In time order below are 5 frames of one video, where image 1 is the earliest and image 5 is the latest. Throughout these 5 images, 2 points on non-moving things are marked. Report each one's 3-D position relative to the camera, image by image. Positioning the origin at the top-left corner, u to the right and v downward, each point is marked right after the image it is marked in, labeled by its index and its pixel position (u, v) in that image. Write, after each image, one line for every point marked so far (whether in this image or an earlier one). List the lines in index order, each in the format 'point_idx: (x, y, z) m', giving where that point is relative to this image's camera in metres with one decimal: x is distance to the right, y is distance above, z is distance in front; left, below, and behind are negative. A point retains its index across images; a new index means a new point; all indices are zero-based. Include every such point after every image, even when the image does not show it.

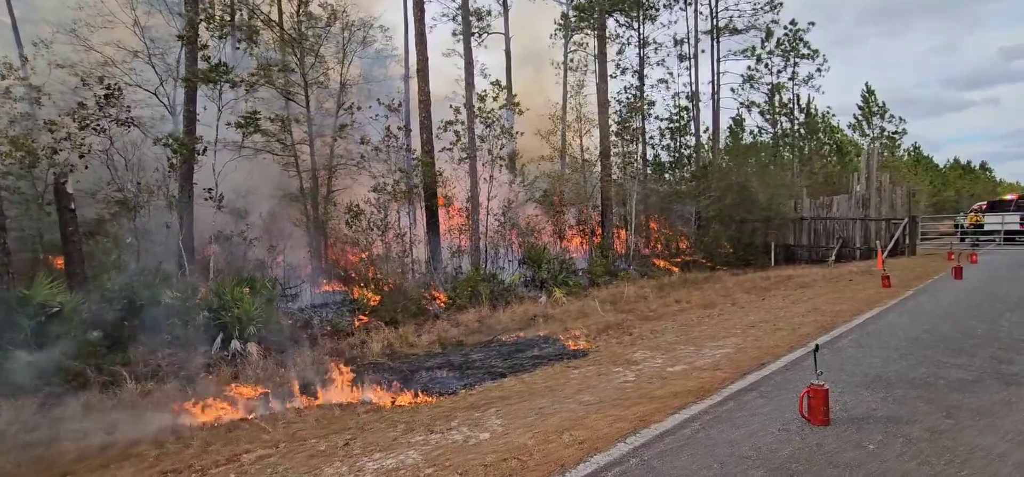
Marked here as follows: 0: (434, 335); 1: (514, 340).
0: (-1.3, -1.5, +9.1) m
1: (0.0, -1.5, +8.4) m
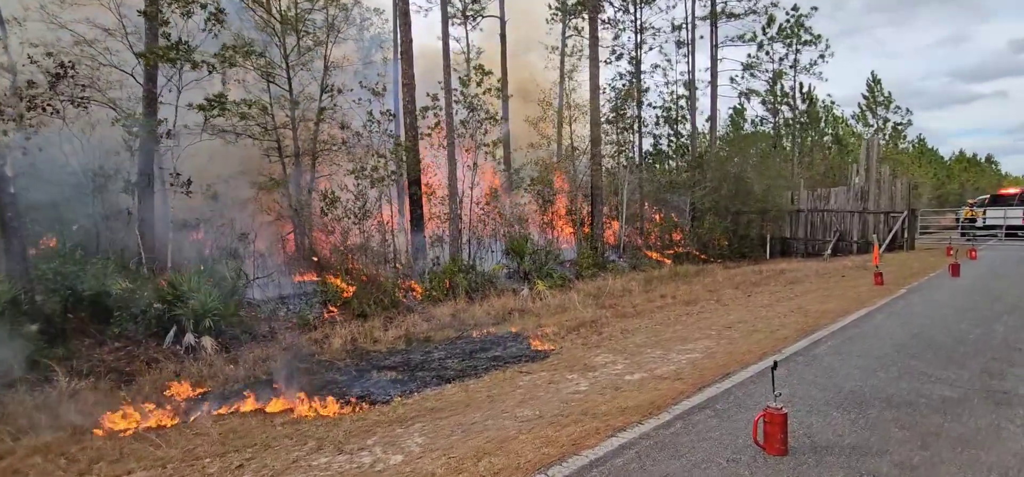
0: (-1.7, -1.4, +8.7) m
1: (-0.5, -1.4, +7.9) m
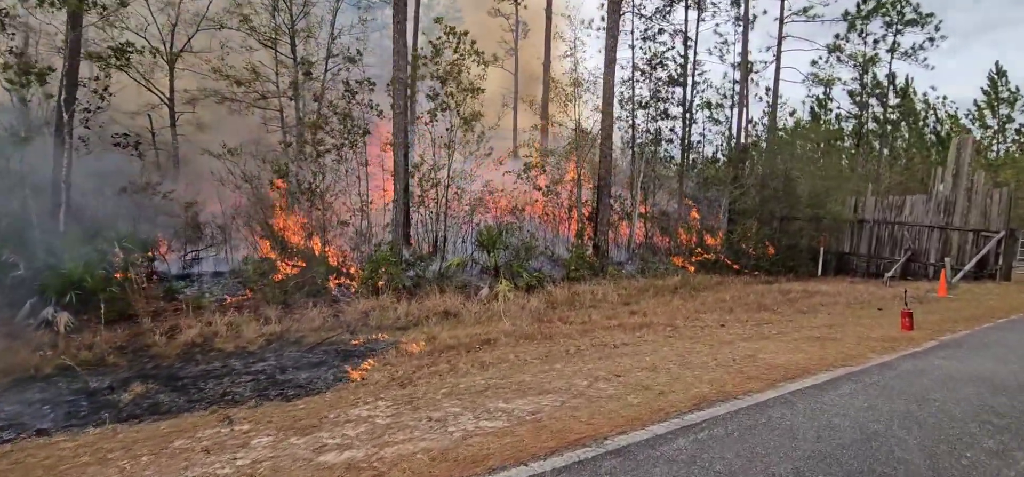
0: (-2.9, -1.1, +7.3) m
1: (-1.8, -1.2, +6.3) m
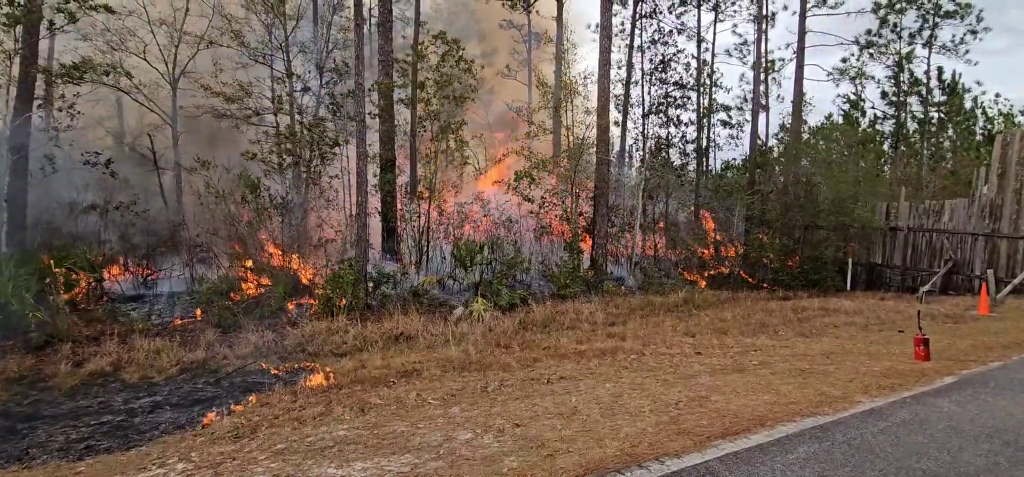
0: (-3.5, -1.3, +6.6) m
1: (-2.5, -1.4, +5.6) m
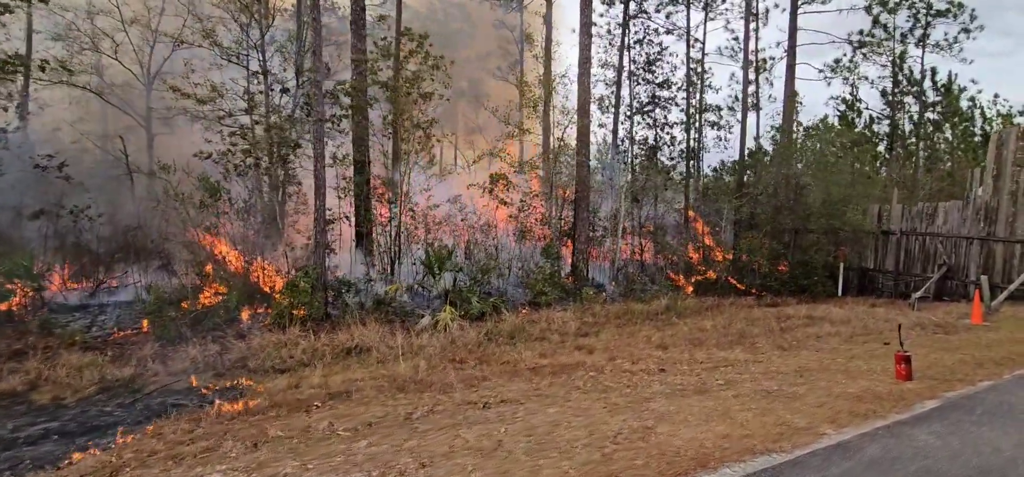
0: (-4.0, -1.4, +6.2) m
1: (-3.0, -1.4, +5.1) m
